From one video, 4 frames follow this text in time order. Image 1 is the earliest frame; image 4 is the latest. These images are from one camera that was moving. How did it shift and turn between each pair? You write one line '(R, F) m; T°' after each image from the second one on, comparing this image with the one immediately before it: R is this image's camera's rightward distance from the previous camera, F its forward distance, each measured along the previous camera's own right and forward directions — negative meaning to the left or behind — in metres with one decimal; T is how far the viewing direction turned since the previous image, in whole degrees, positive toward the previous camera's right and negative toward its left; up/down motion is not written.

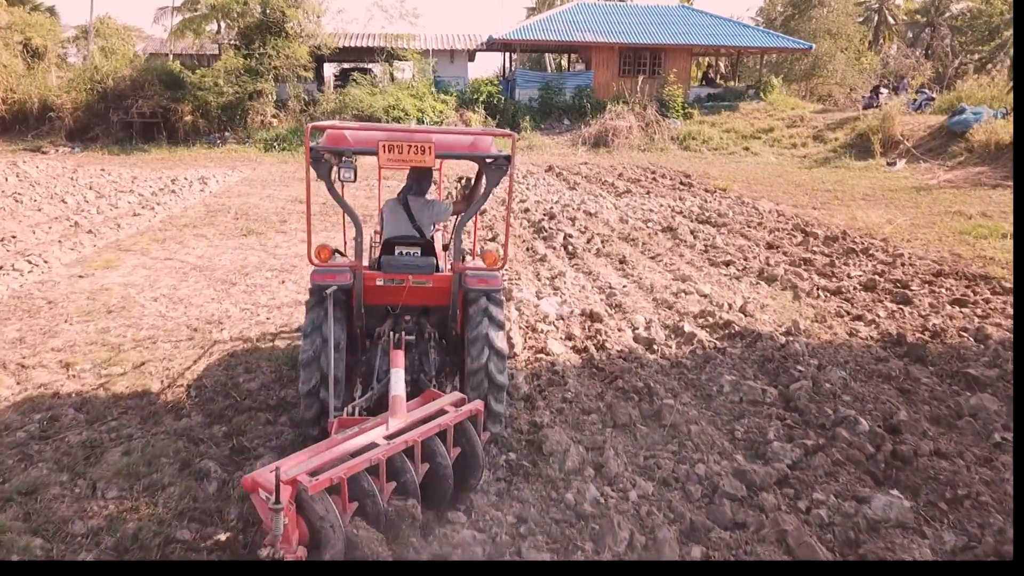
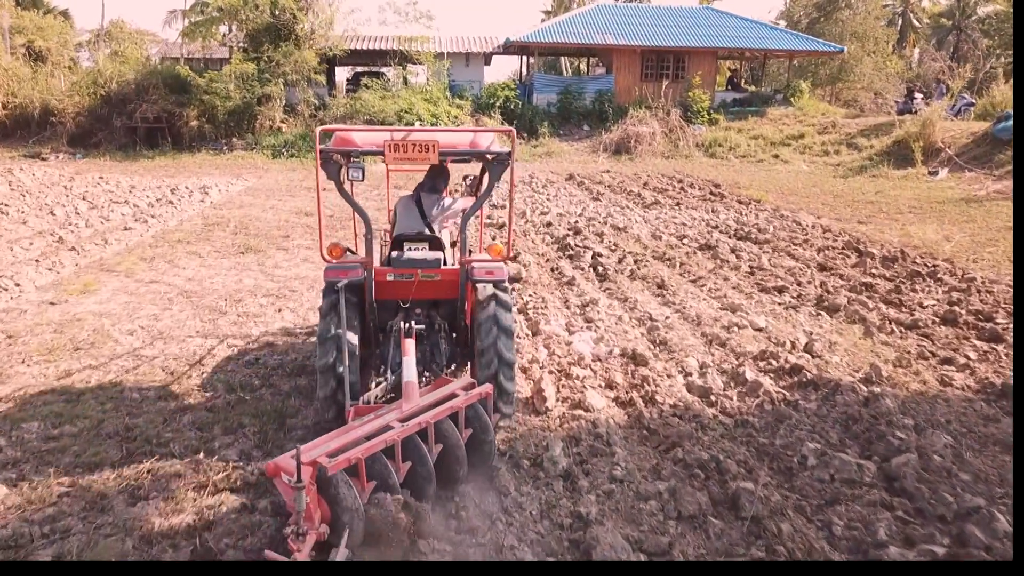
(-0.1, +0.8) m; -1°
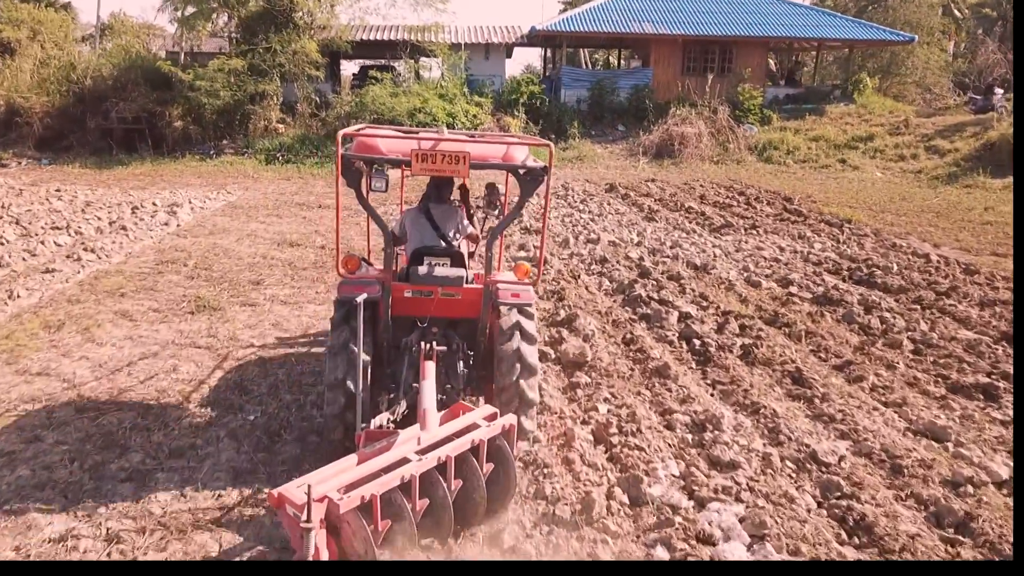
(-0.3, +2.3) m; -1°
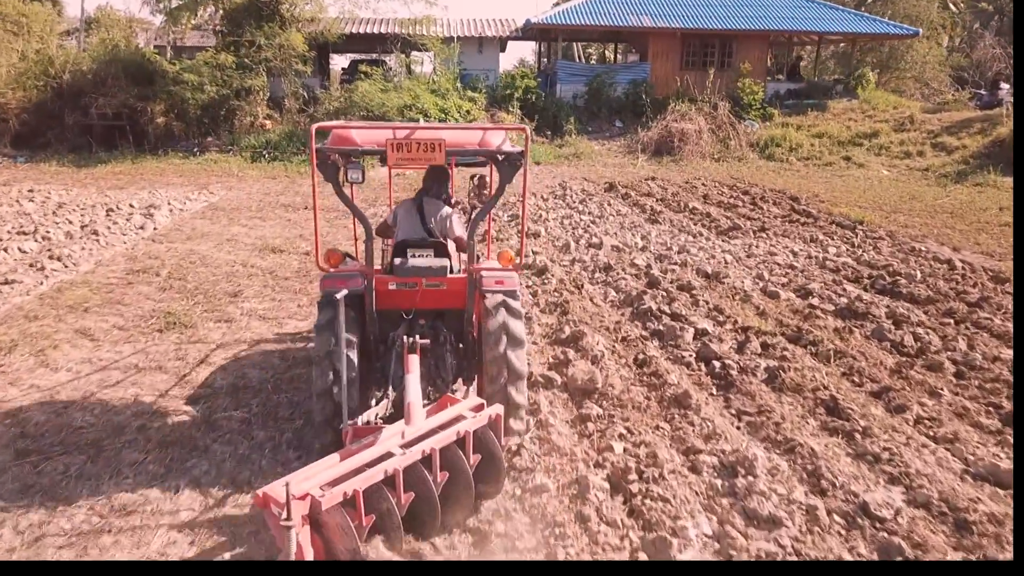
(0.0, +0.5) m; +1°
